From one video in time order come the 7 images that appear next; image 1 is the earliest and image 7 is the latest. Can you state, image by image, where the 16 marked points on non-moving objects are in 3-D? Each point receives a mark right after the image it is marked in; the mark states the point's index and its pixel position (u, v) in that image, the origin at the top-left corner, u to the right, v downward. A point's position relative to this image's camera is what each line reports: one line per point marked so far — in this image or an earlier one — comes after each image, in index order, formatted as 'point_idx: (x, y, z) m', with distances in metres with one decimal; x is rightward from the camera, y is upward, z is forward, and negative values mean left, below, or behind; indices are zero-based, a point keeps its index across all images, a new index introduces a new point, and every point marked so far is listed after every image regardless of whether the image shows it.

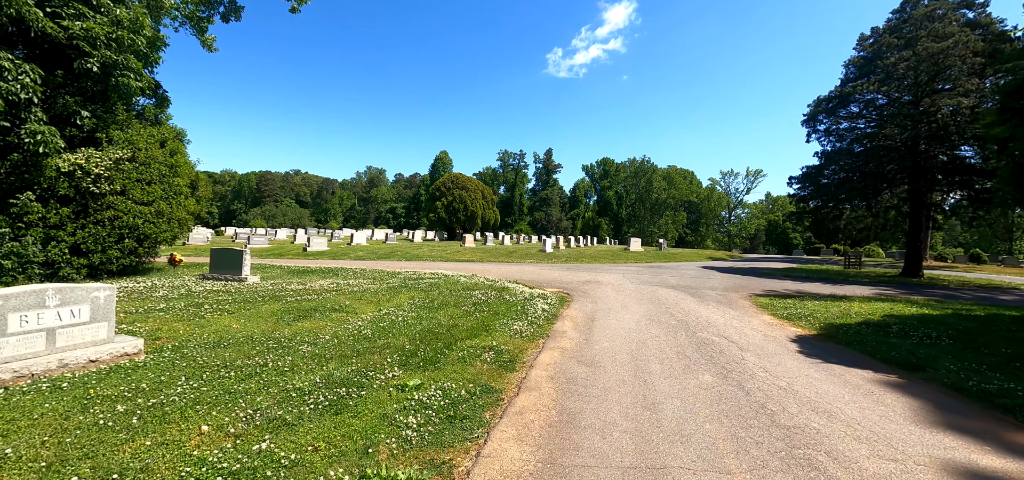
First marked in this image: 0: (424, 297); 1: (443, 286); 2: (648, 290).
0: (-2.5, -1.6, +10.7) m
1: (-2.3, -1.5, +12.7) m
2: (+5.1, -1.9, +14.4) m
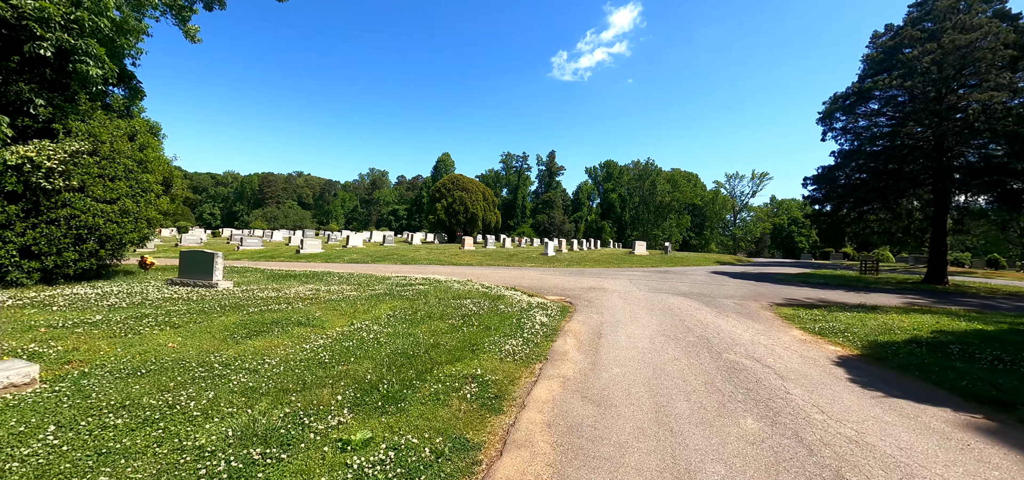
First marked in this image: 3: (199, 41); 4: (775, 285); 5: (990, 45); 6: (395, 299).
0: (-2.6, -1.7, +9.5) m
1: (-2.4, -1.6, +11.5) m
2: (+5.0, -2.0, +13.1) m
3: (-15.7, +10.0, +19.3) m
4: (+12.2, -2.1, +17.8) m
5: (+23.2, +9.5, +18.4) m
6: (-3.2, -1.6, +10.7) m
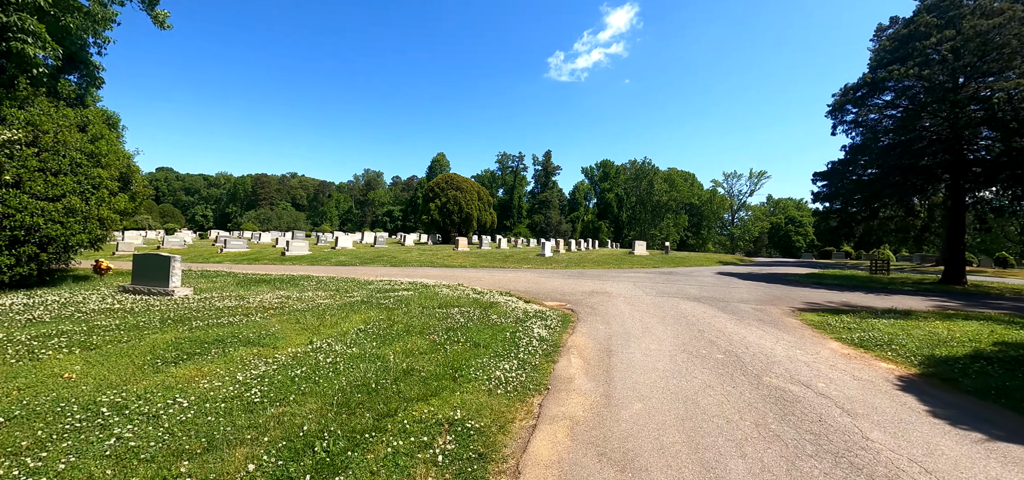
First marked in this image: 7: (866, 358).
0: (-2.7, -1.7, +8.1) m
1: (-2.6, -1.6, +10.1) m
2: (+4.8, -2.0, +11.8) m
3: (-16.0, +9.9, +17.8) m
4: (+12.0, -2.1, +16.6) m
5: (+22.9, +9.6, +17.4) m
6: (-3.4, -1.6, +9.3) m
7: (+6.6, -2.2, +7.1) m
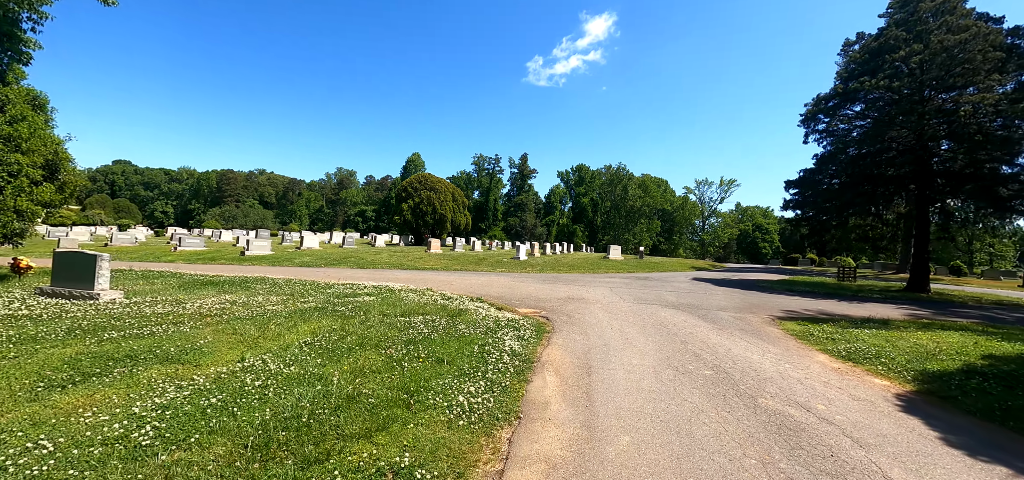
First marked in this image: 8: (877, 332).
0: (-3.3, -1.7, +7.2) m
1: (-3.2, -1.6, +9.2) m
2: (+4.0, -2.1, +11.3) m
3: (-16.9, +10.0, +16.2) m
4: (+10.9, -2.3, +16.5) m
5: (+21.9, +9.2, +18.0) m
6: (-4.0, -1.6, +8.3) m
7: (+6.0, -2.3, +6.7) m
8: (+9.1, -2.3, +9.6) m
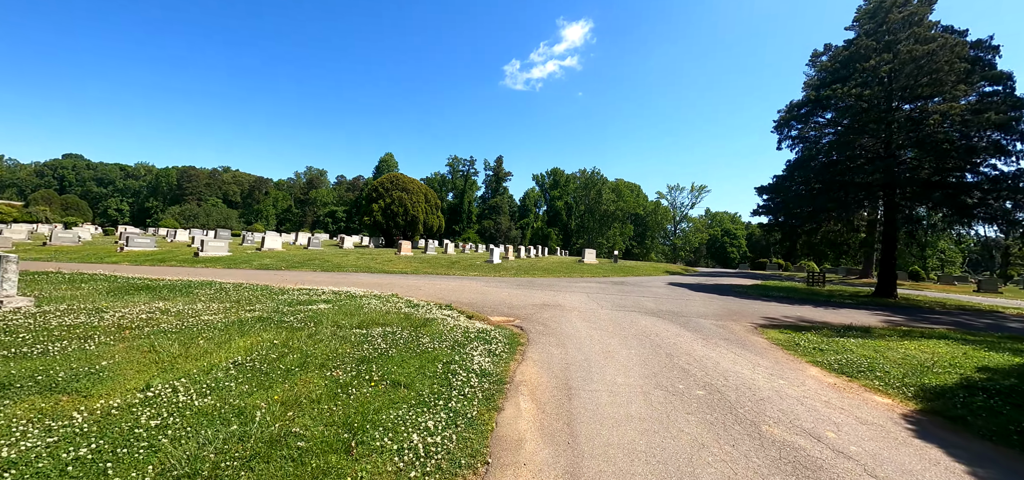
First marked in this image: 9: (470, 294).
0: (-3.8, -1.7, +6.2) m
1: (-3.8, -1.7, +8.1) m
2: (+3.3, -2.2, +10.7) m
3: (-17.8, +10.1, +14.4) m
4: (+9.8, -2.5, +16.3) m
5: (+20.8, +8.8, +18.6) m
6: (-4.6, -1.6, +7.2) m
7: (+5.6, -2.4, +6.2) m
8: (+8.5, -2.4, +9.3) m
9: (-1.4, -1.9, +13.7) m
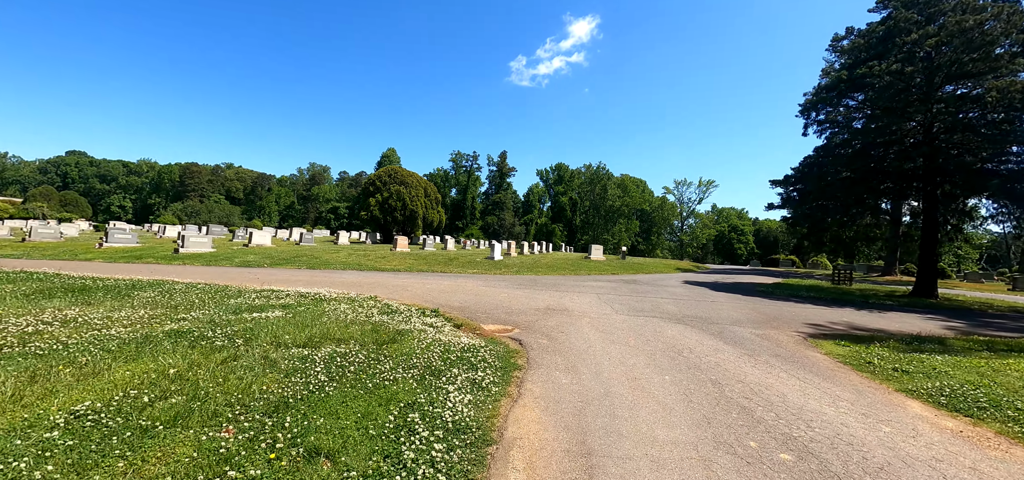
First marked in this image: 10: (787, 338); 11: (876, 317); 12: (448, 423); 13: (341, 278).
0: (-3.9, -1.5, +4.3) m
1: (-3.9, -1.5, +6.3) m
2: (+3.2, -2.0, +8.8) m
3: (-17.9, +10.3, +12.6) m
4: (+9.8, -2.3, +14.4) m
5: (+20.8, +9.1, +16.4) m
6: (-4.7, -1.5, +5.4) m
7: (+5.5, -2.3, +4.3) m
8: (+8.4, -2.3, +7.3) m
9: (-1.5, -1.7, +11.9) m
10: (+6.4, -2.3, +8.9) m
11: (+12.1, -2.5, +12.6) m
12: (-0.6, -1.8, +3.7) m
13: (-6.7, -1.5, +15.0) m
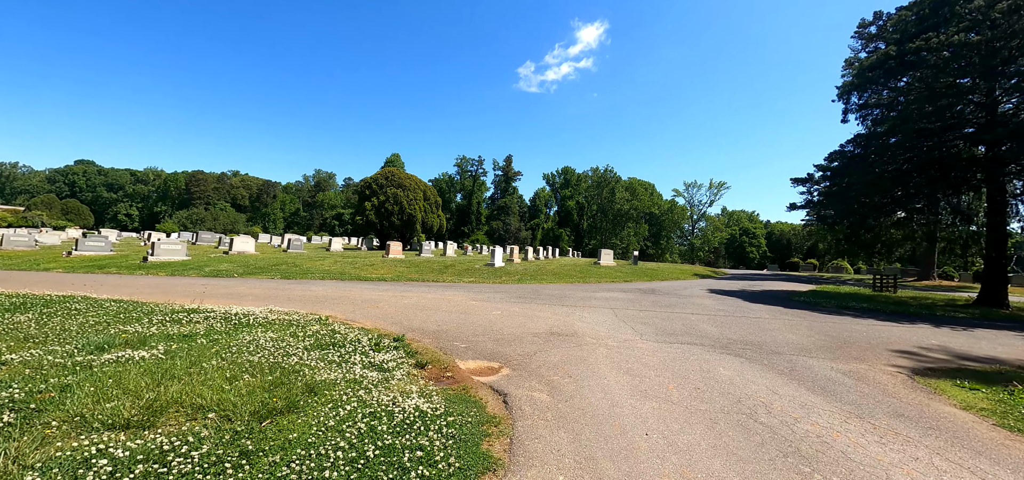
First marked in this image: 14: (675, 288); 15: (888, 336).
0: (-4.1, -1.5, +2.0) m
1: (-4.2, -1.5, +3.9) m
2: (+3.0, -2.0, +6.3) m
3: (-18.1, +10.1, +10.6) m
4: (+9.7, -2.3, +11.7) m
5: (+20.7, +9.1, +13.7) m
6: (-4.9, -1.5, +3.1) m
7: (+5.2, -2.2, +1.8) m
8: (+8.1, -2.2, +4.7) m
9: (-1.6, -1.8, +9.4) m
10: (+6.2, -2.3, +6.3) m
11: (+11.9, -2.5, +9.9) m
12: (-0.9, -1.8, +1.3) m
13: (-6.8, -1.6, +12.7) m
14: (+7.9, -2.2, +18.5) m
15: (+9.4, -2.3, +9.5) m
